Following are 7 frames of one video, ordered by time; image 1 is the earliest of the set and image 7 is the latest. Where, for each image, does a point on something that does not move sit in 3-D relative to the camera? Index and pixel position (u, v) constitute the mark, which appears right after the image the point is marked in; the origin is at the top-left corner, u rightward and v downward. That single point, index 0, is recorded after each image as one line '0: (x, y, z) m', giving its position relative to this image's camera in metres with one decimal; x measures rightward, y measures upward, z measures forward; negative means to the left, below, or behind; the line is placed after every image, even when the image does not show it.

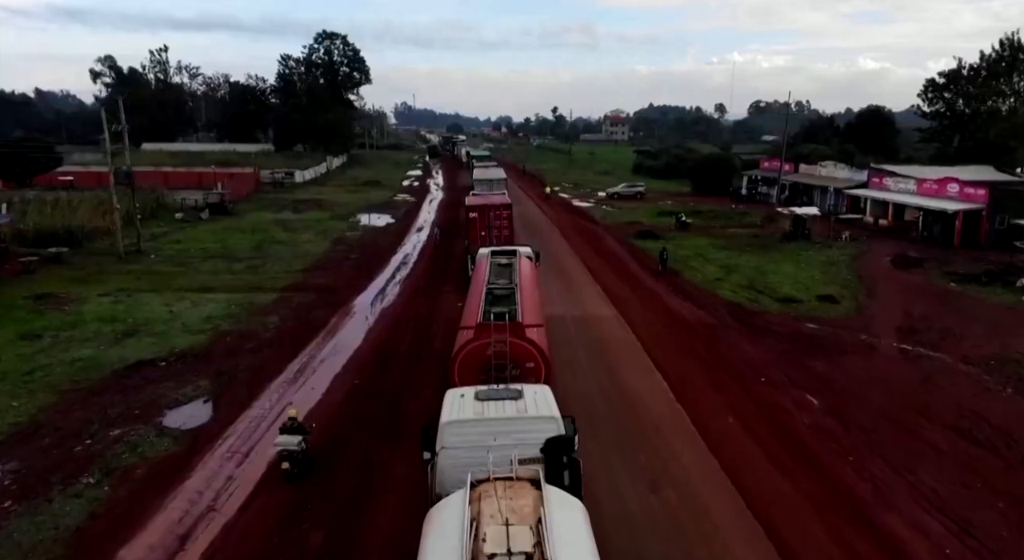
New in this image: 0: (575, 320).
0: (+1.9, -1.2, +19.3) m
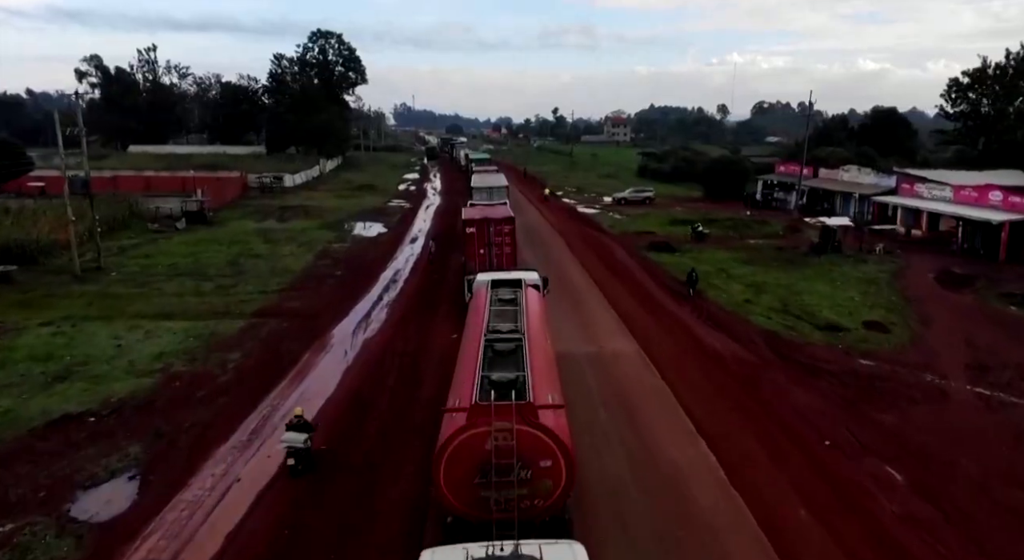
0: (+2.0, -1.9, +16.3) m
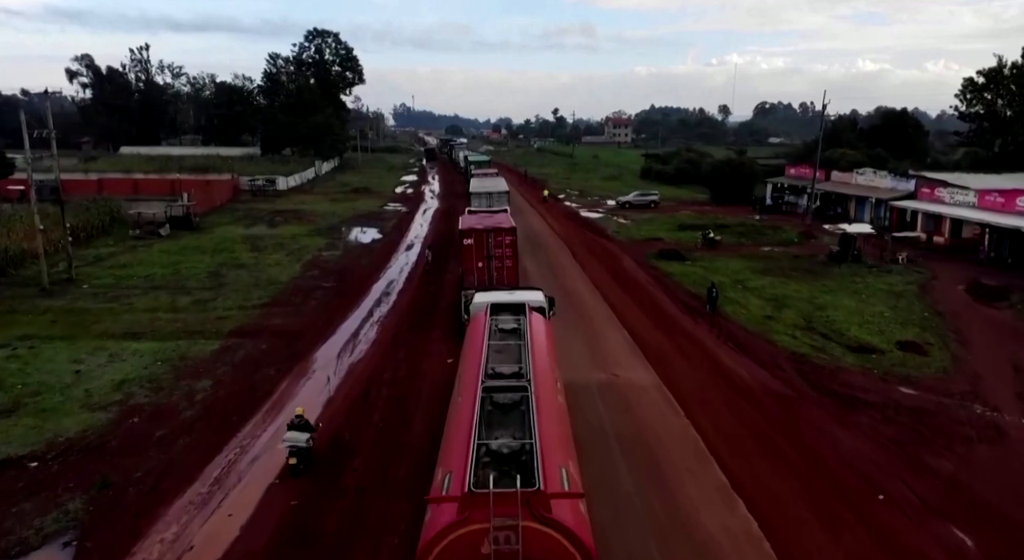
0: (+2.0, -2.4, +14.6) m
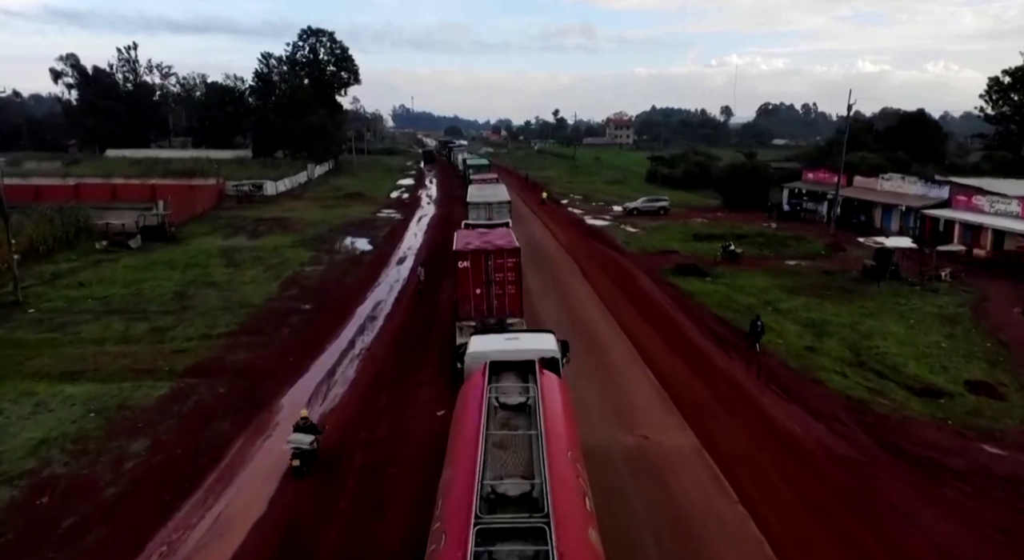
0: (+2.1, -3.2, +11.7) m
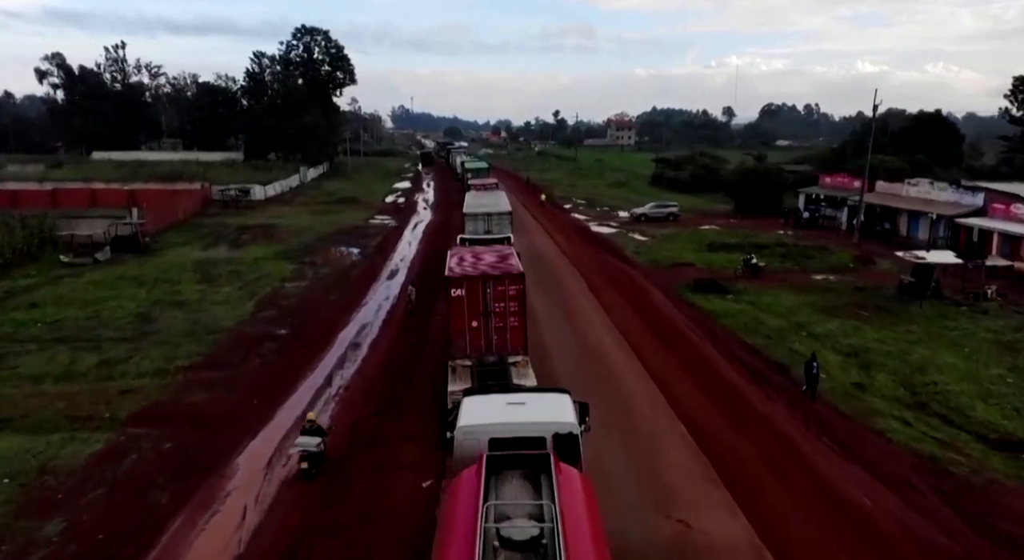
0: (+2.2, -3.8, +9.2) m
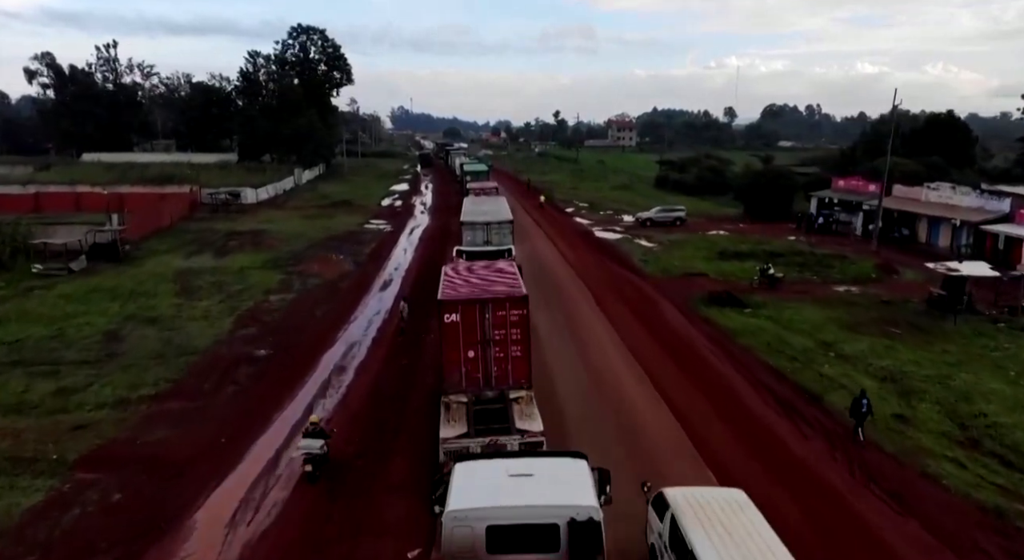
0: (+2.2, -4.2, +7.5) m
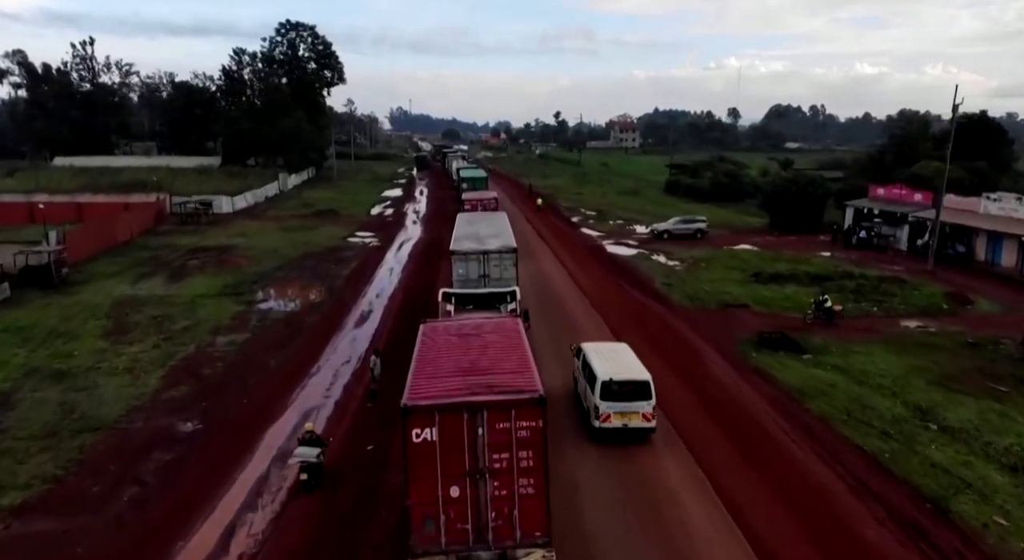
0: (+2.3, -5.3, +3.1) m
